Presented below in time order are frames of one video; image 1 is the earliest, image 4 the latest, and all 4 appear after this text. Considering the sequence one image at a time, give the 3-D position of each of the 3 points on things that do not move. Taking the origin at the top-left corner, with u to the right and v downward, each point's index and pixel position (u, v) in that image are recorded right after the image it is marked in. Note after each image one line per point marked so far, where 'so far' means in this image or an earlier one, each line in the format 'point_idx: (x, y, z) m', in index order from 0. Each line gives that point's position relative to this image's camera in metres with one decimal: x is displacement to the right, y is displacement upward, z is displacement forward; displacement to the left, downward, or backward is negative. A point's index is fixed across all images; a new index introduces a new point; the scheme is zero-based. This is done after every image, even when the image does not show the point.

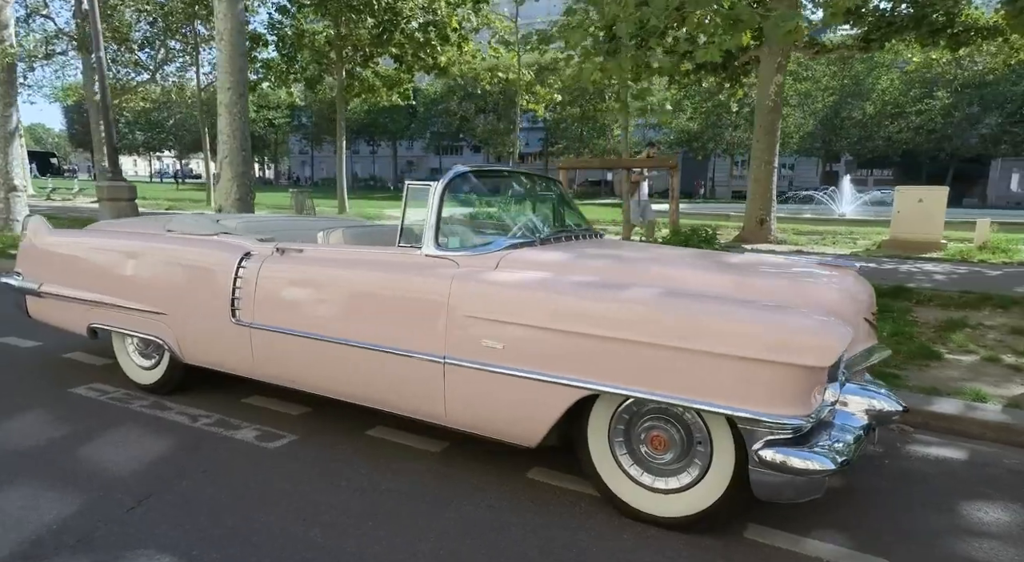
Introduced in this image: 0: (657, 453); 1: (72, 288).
0: (+0.7, -0.9, +3.1) m
1: (-3.8, -0.1, +5.3) m
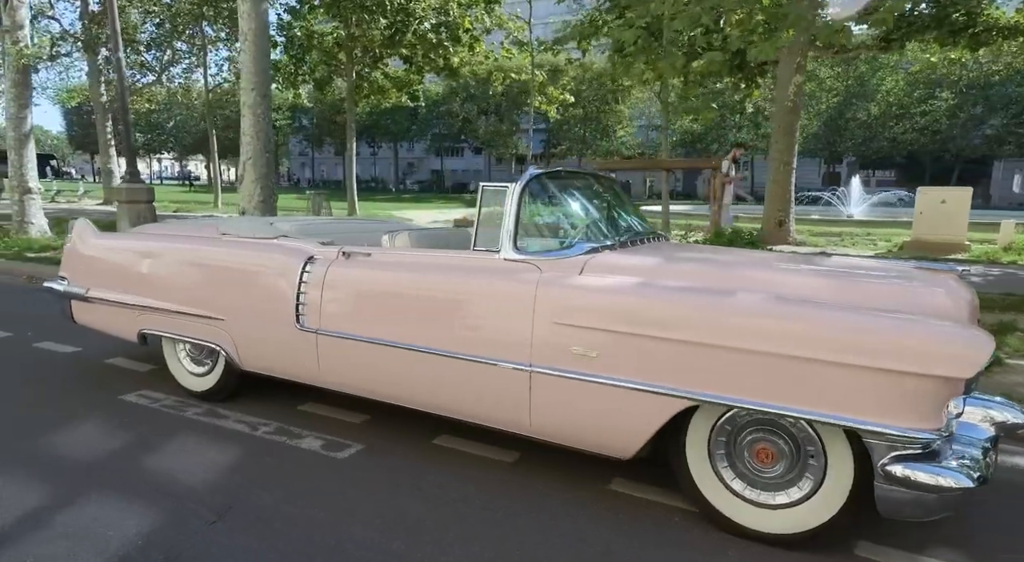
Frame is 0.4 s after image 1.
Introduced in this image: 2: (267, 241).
0: (+1.2, -0.9, +3.0) m
1: (-3.3, -0.1, +5.1) m
2: (-1.9, +0.3, +4.8) m
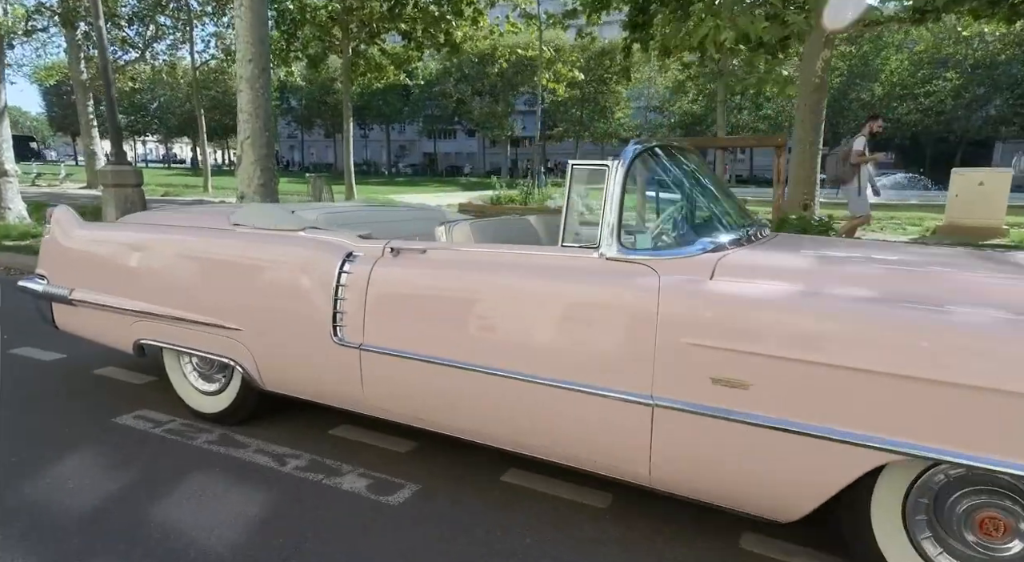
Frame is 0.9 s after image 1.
0: (+1.8, -0.9, +2.2) m
1: (-2.8, -0.1, +4.3) m
2: (-1.4, +0.3, +3.9) m
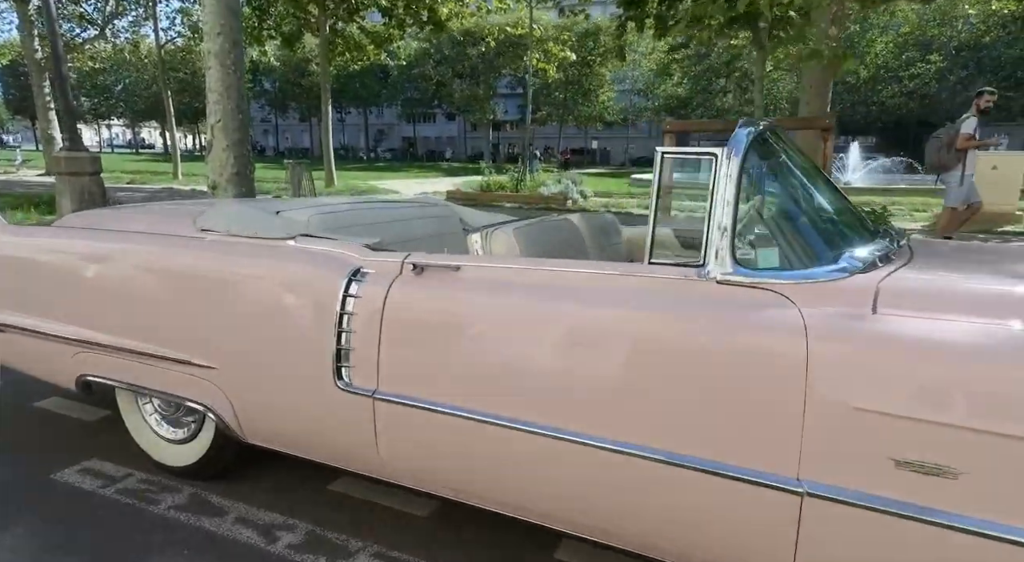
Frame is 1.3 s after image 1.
0: (+2.1, -1.1, +1.5) m
1: (-2.6, -0.2, +3.4) m
2: (-1.2, +0.2, +3.1) m
